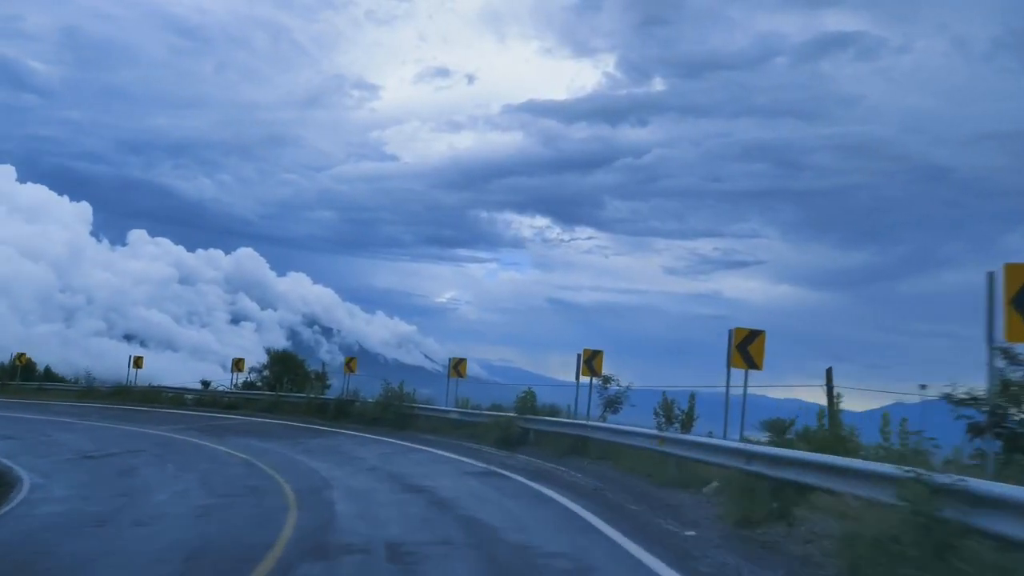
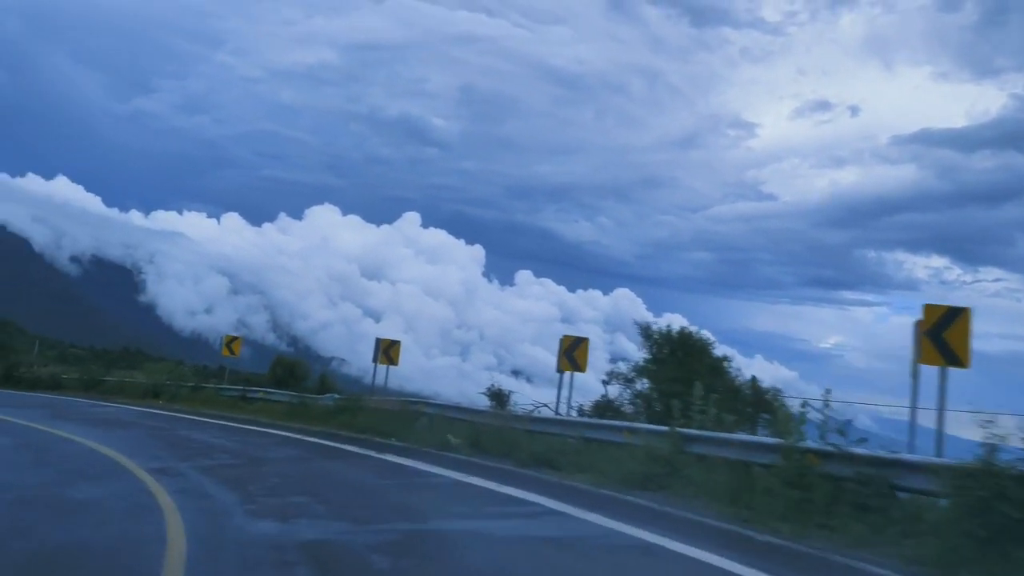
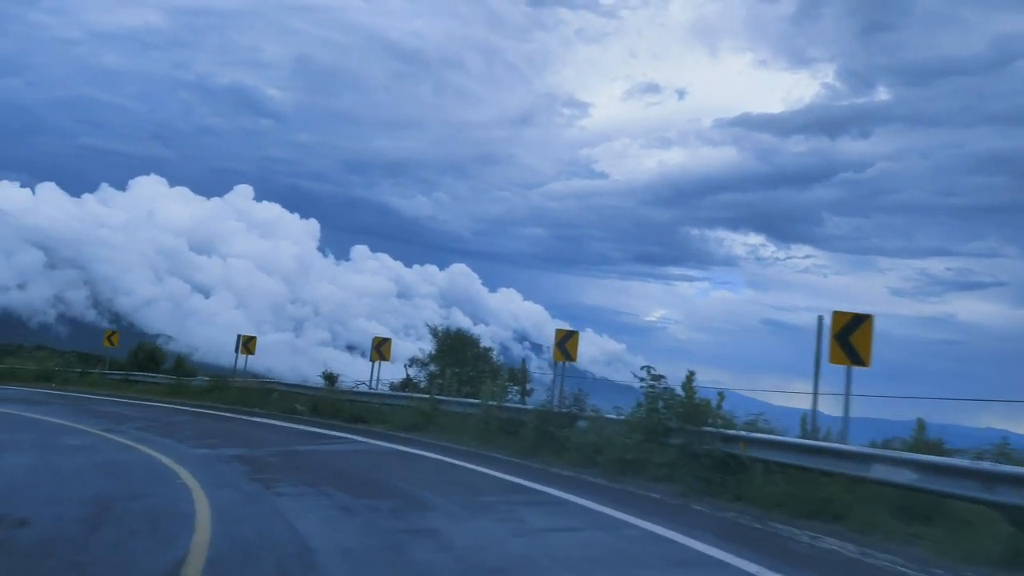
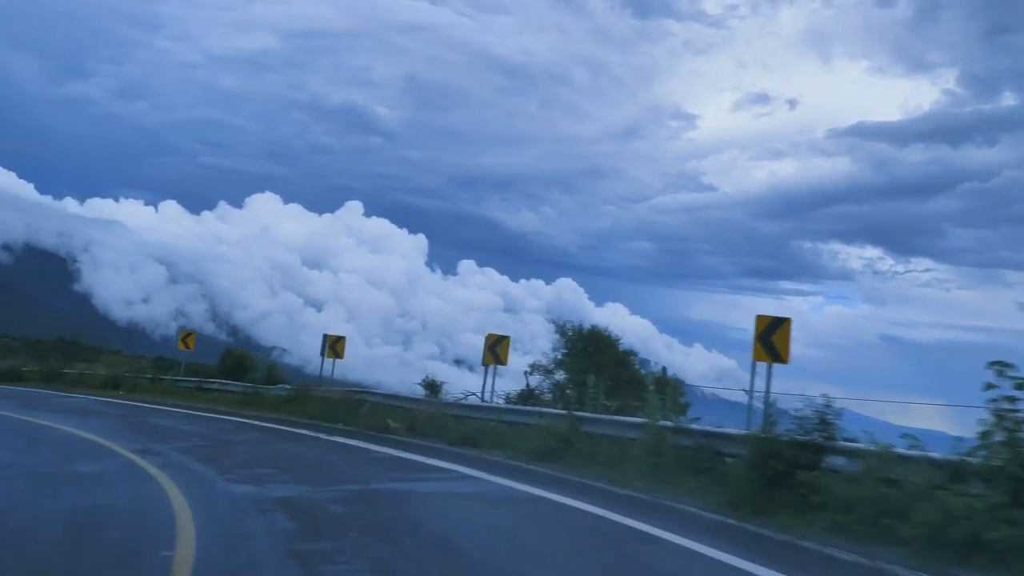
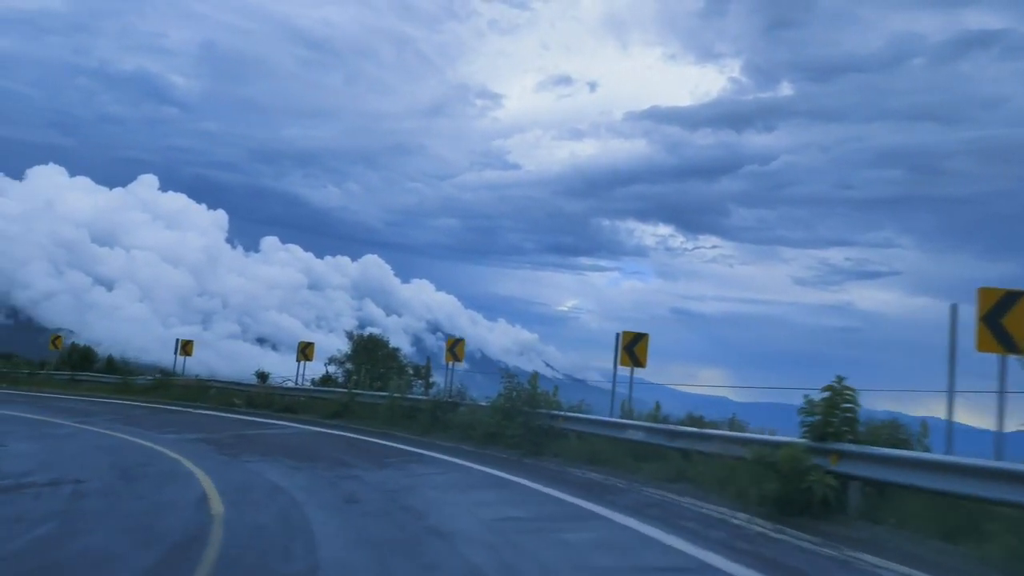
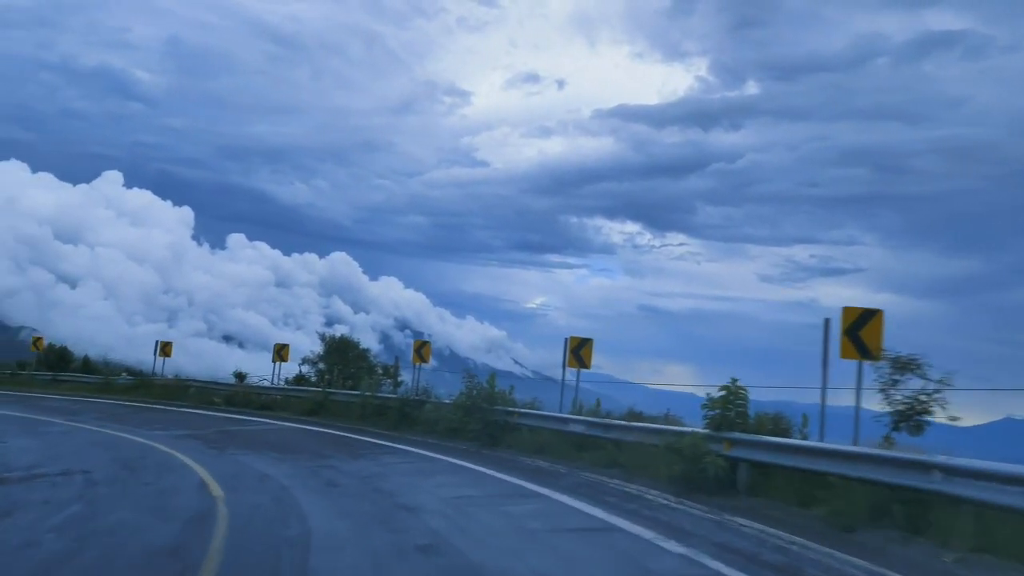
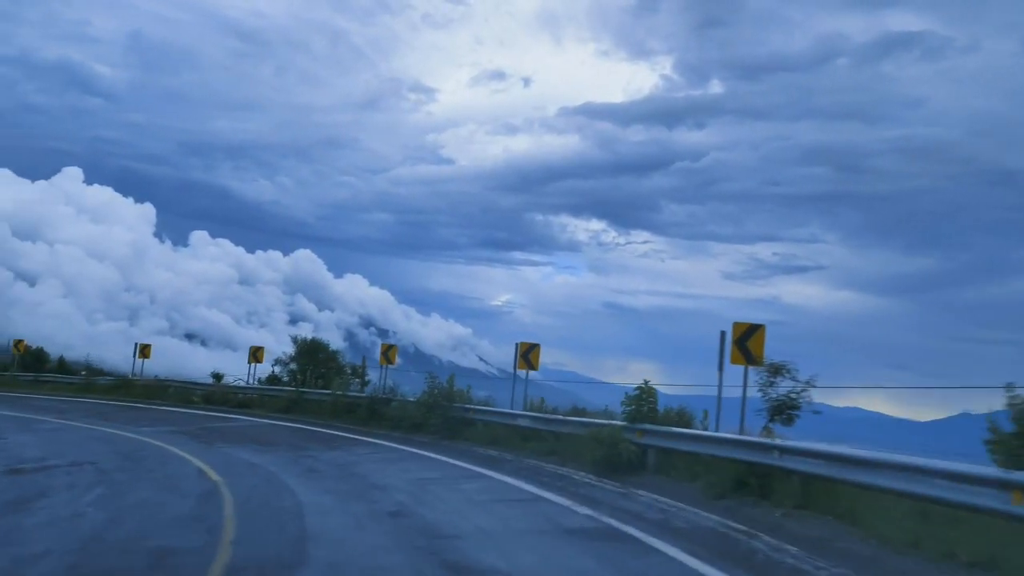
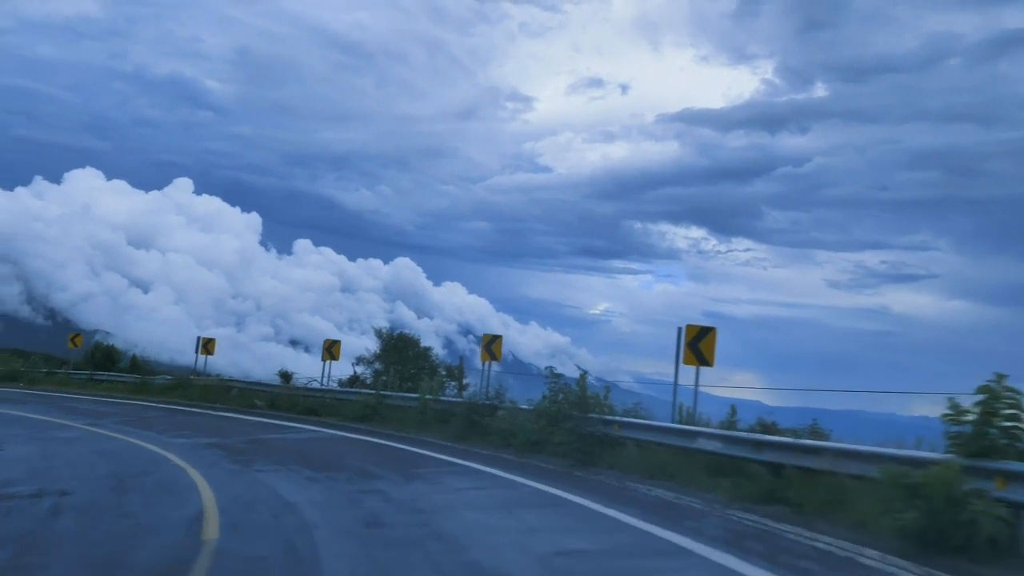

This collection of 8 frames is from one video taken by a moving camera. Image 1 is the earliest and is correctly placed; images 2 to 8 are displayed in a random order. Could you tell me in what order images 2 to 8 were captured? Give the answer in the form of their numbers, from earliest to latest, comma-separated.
7, 6, 5, 8, 3, 4, 2
